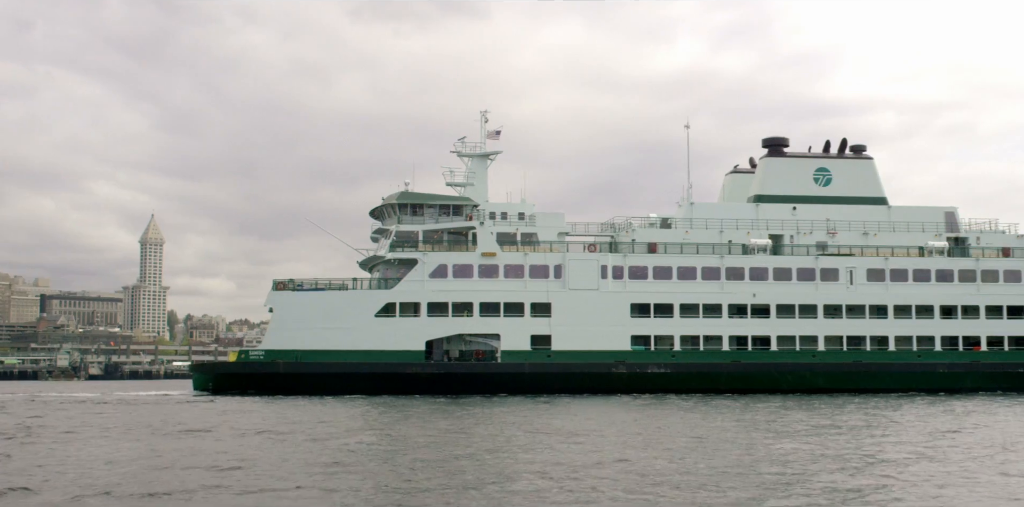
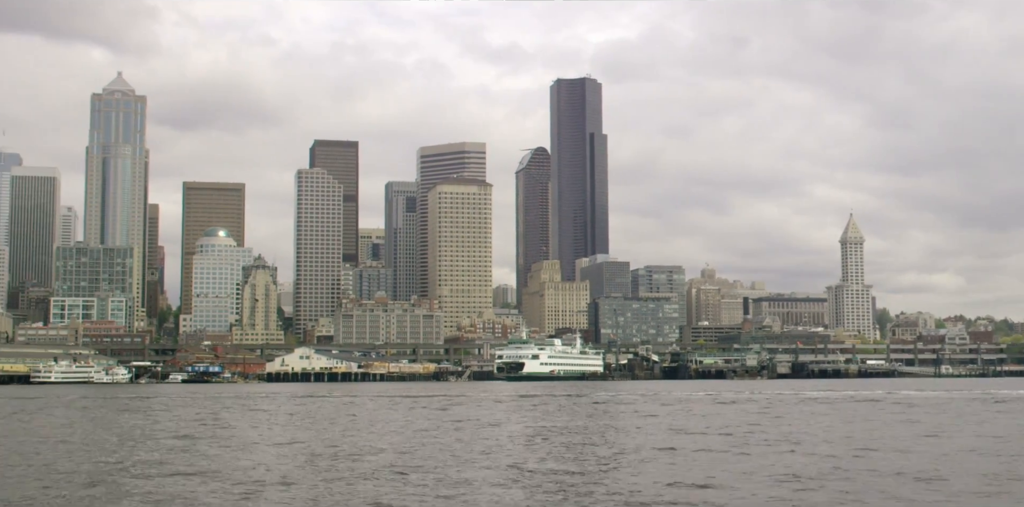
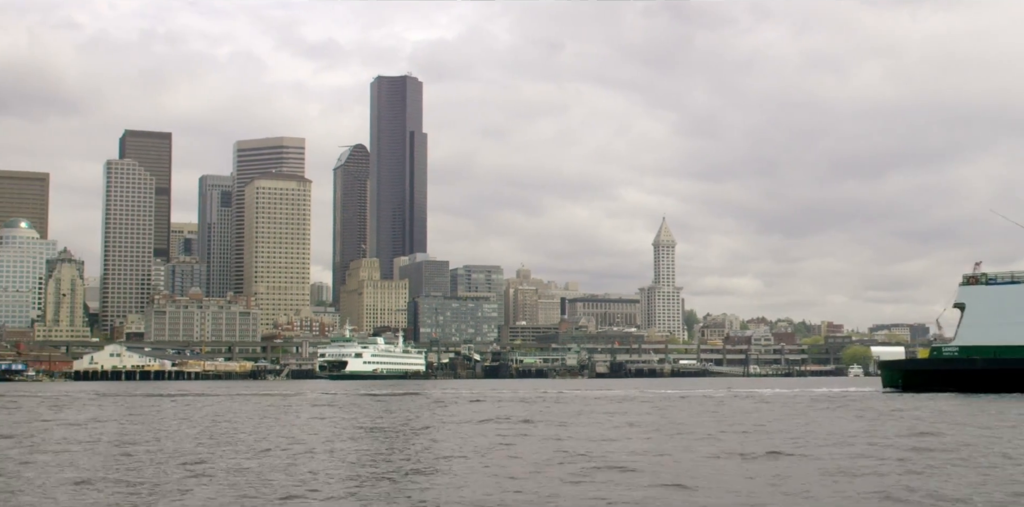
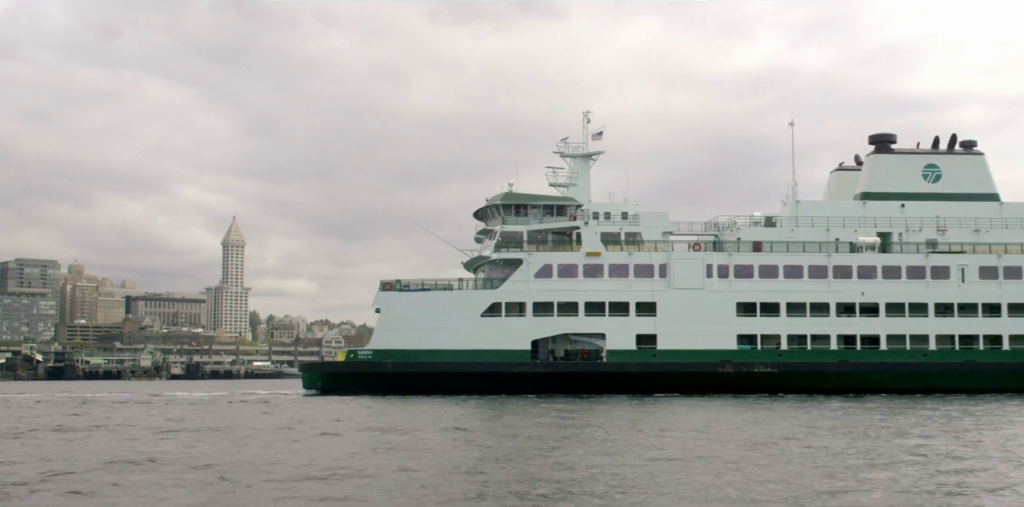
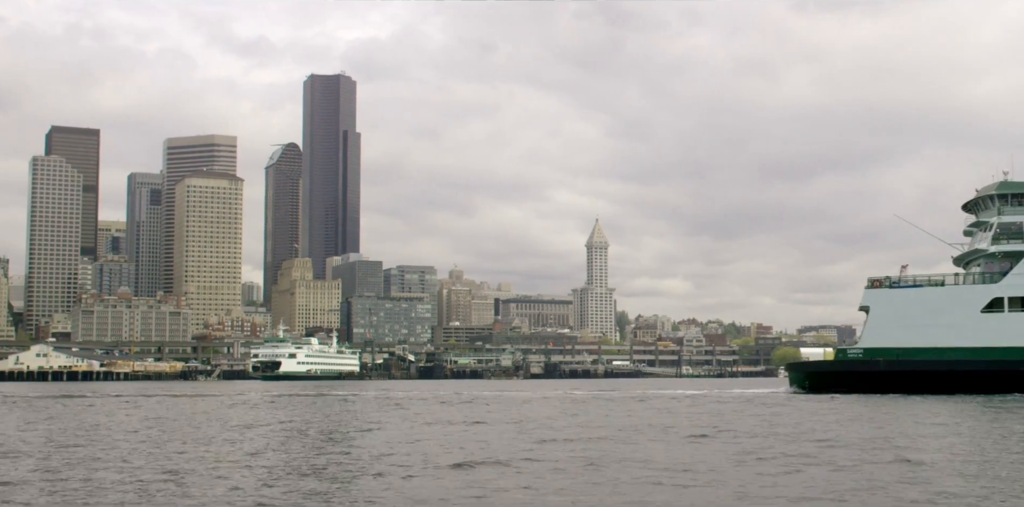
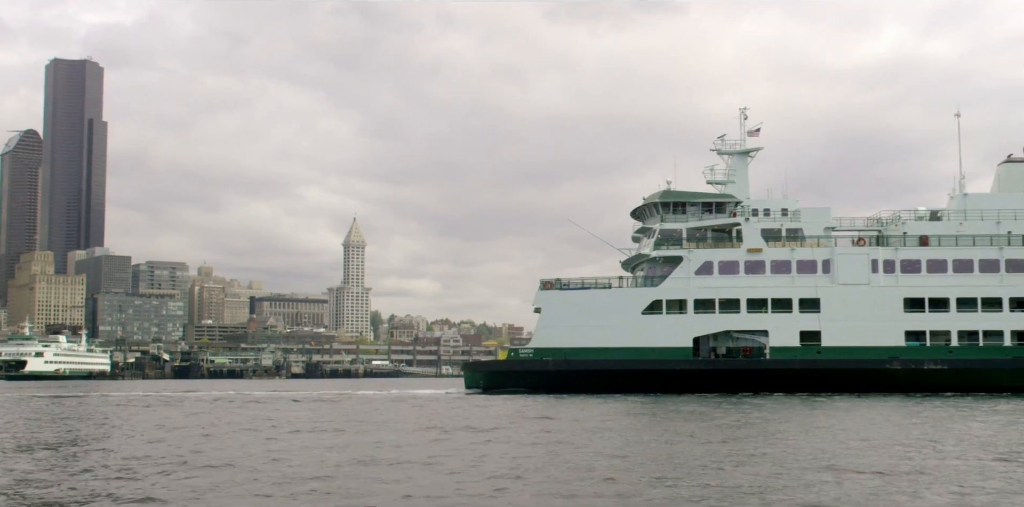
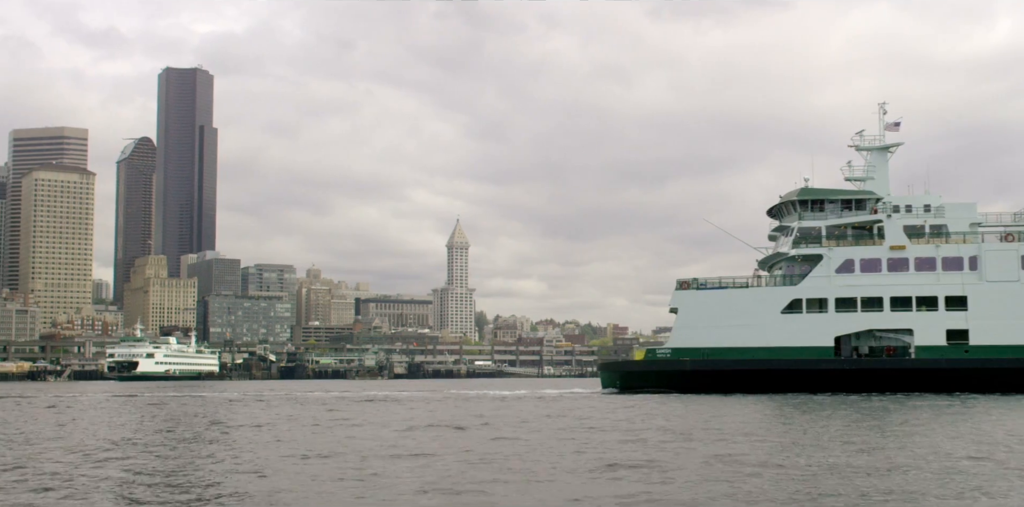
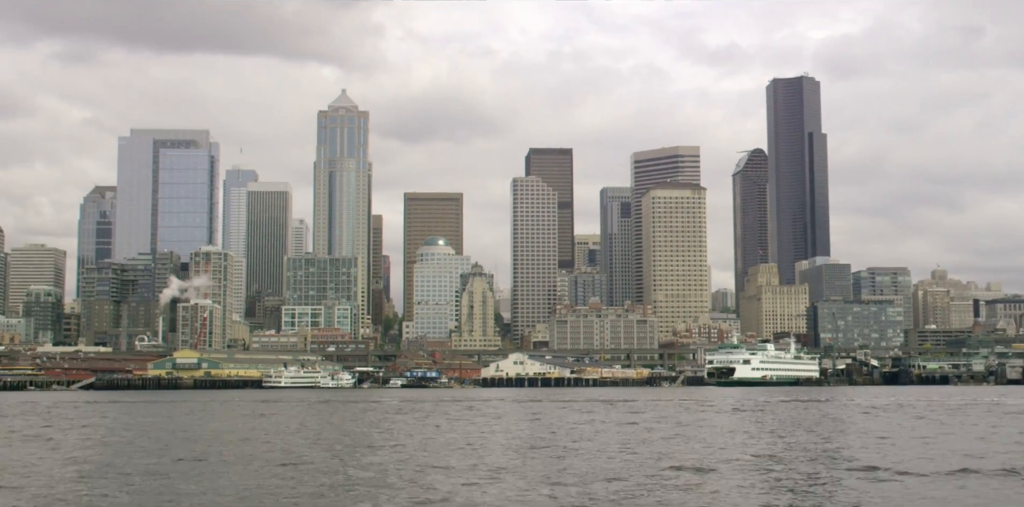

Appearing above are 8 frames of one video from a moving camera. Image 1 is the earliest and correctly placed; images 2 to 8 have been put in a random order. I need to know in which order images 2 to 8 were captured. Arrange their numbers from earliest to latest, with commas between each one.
4, 6, 7, 5, 3, 2, 8
